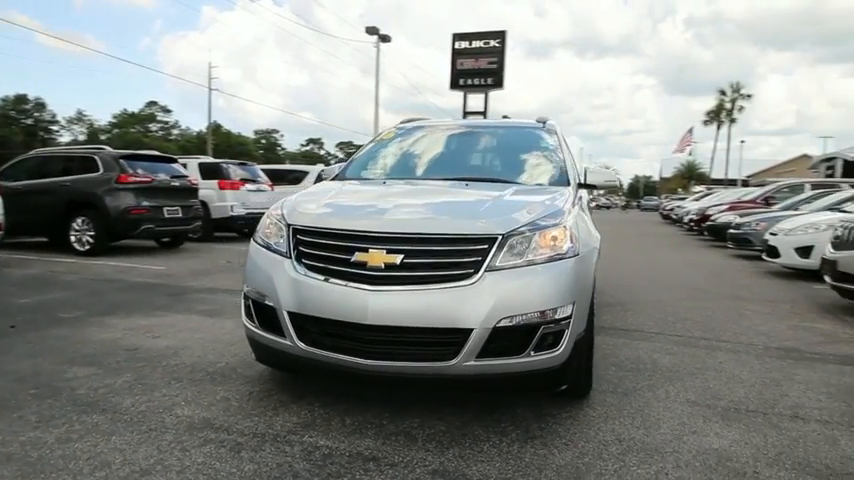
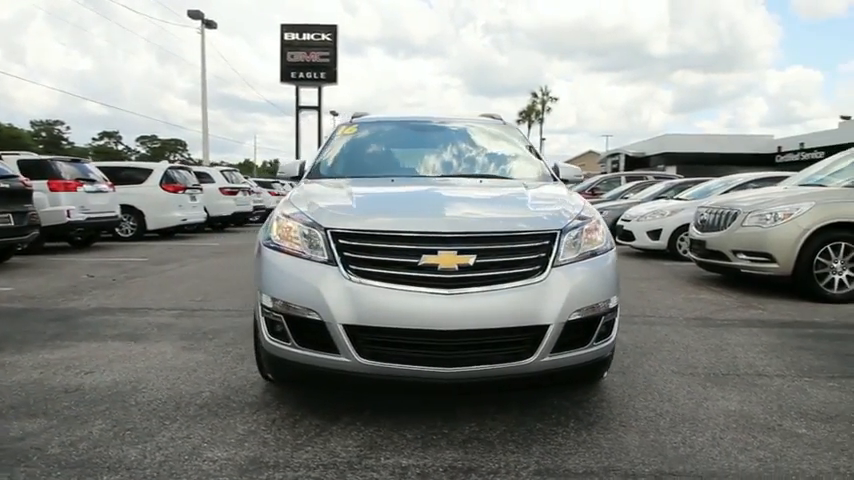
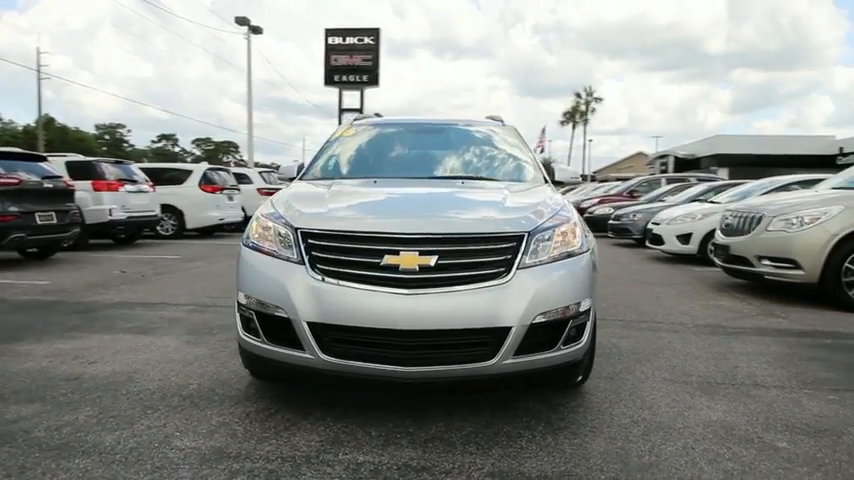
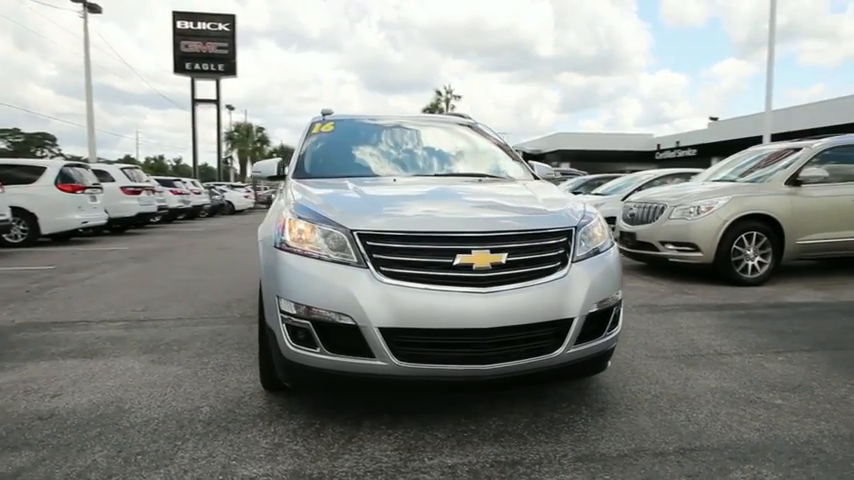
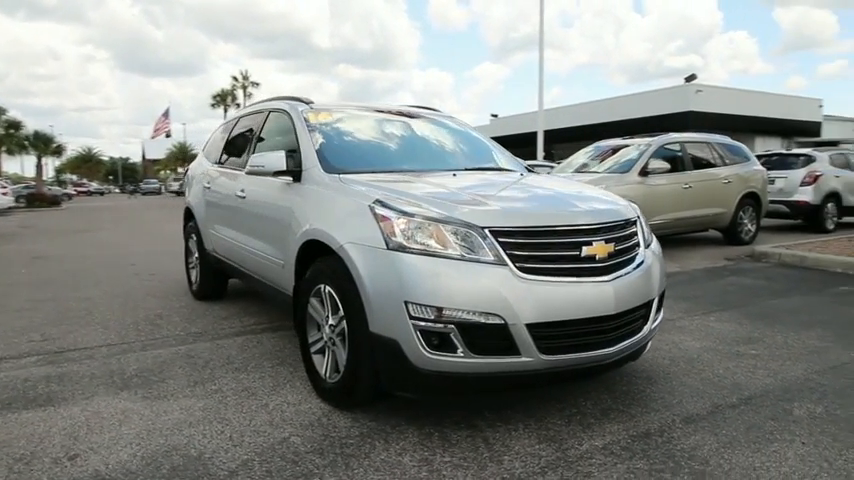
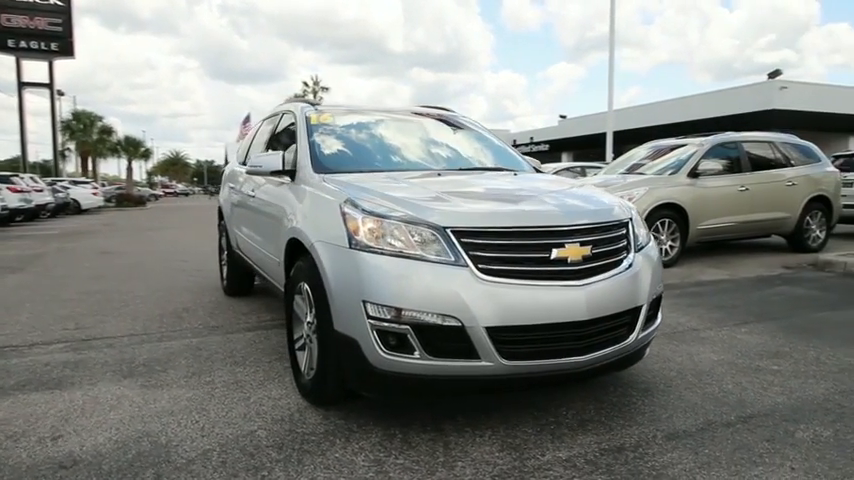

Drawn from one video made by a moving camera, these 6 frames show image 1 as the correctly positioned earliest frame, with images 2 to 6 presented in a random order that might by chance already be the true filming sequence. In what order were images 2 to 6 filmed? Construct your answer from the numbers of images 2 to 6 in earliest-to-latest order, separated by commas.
3, 2, 4, 6, 5
